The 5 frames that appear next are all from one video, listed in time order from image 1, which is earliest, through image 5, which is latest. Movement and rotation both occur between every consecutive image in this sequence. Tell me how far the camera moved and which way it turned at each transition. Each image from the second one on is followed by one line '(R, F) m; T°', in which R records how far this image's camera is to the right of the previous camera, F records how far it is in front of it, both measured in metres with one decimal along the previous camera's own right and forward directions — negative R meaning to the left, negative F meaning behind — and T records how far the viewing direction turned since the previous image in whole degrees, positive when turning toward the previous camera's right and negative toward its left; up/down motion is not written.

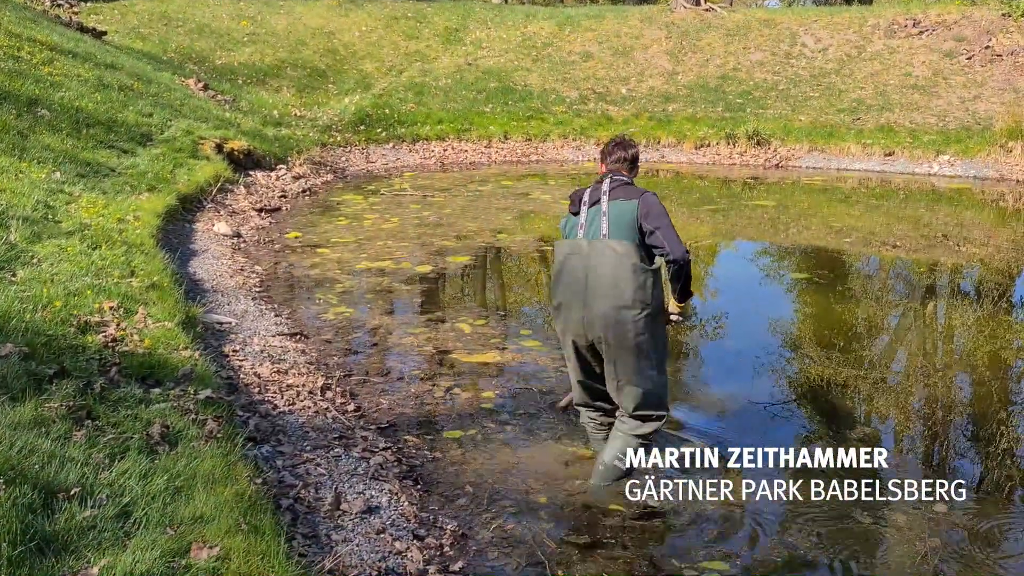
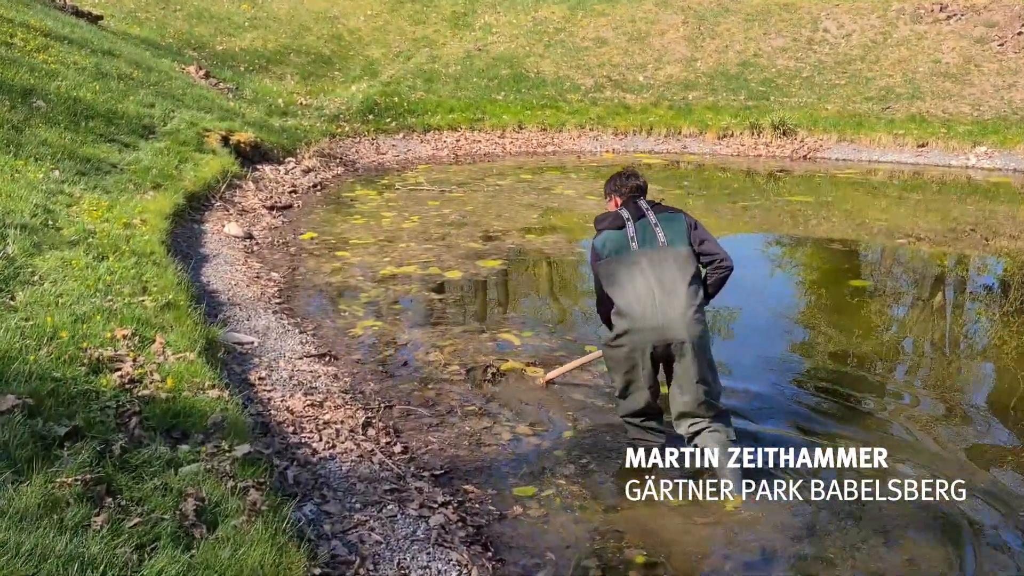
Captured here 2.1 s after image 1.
(-0.5, +0.8) m; 0°
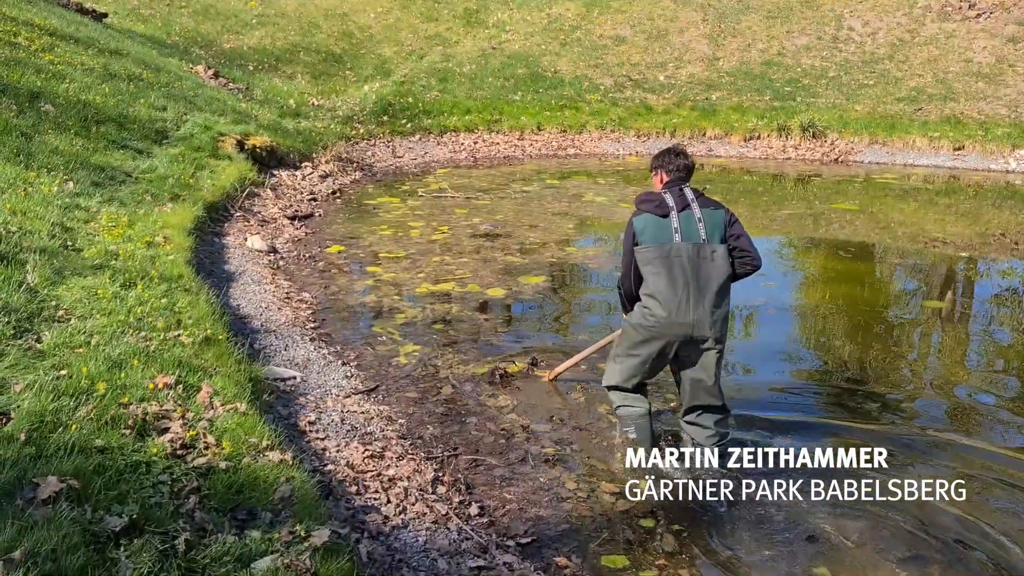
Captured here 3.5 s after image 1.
(-0.6, +0.7) m; 0°
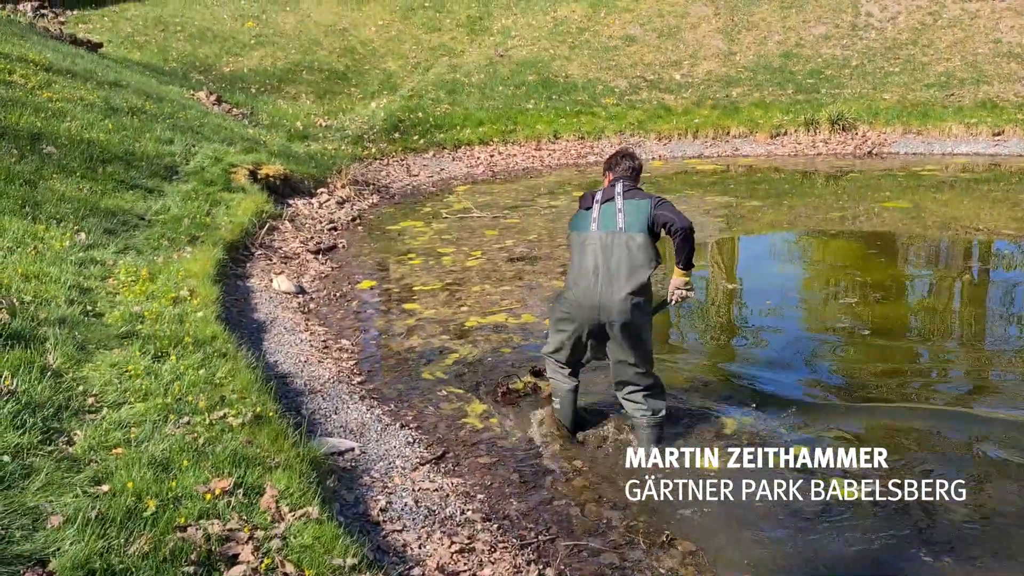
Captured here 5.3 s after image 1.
(-0.5, +0.8) m; 0°
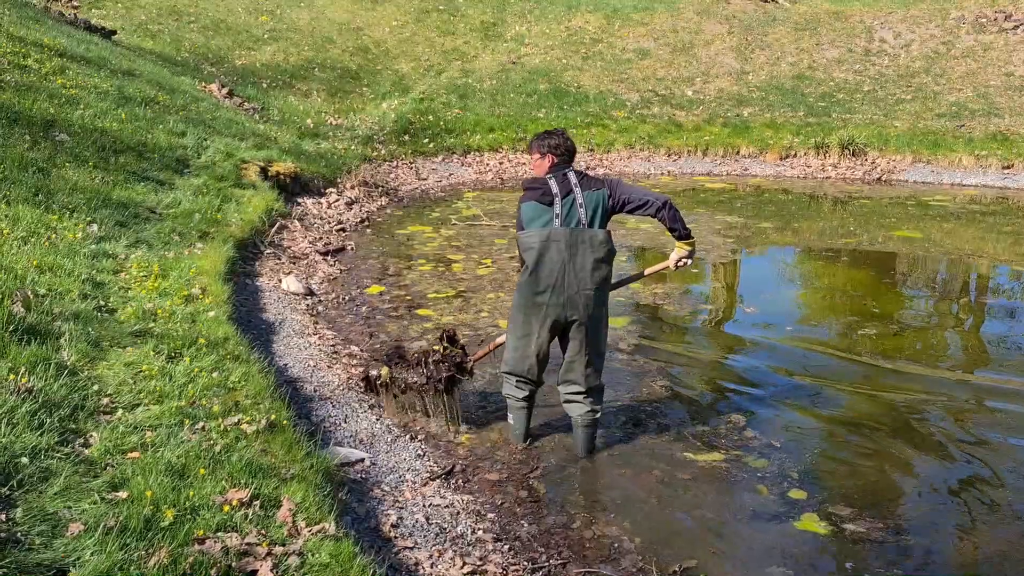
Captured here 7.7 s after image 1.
(-0.2, 0.0) m; 0°
